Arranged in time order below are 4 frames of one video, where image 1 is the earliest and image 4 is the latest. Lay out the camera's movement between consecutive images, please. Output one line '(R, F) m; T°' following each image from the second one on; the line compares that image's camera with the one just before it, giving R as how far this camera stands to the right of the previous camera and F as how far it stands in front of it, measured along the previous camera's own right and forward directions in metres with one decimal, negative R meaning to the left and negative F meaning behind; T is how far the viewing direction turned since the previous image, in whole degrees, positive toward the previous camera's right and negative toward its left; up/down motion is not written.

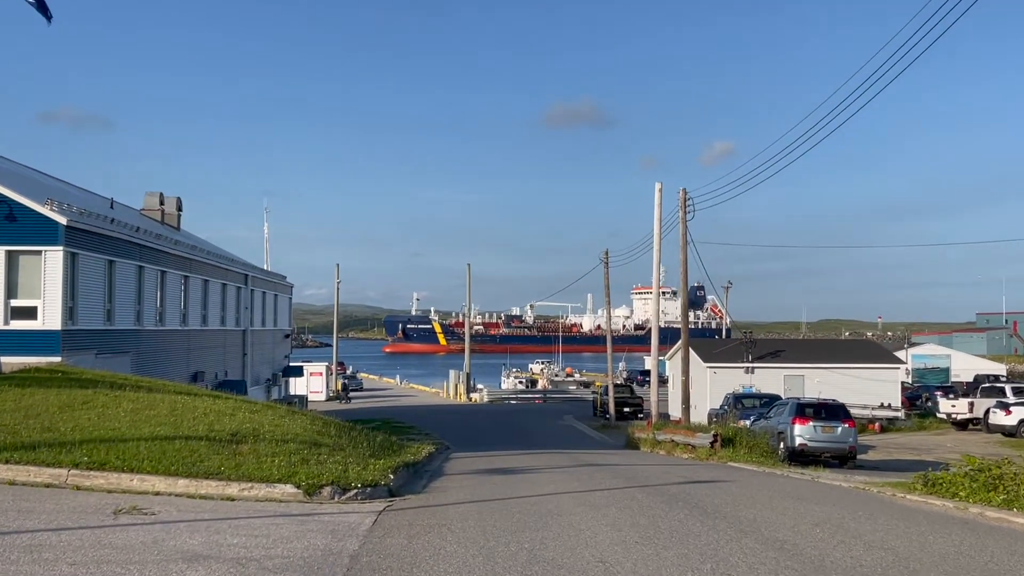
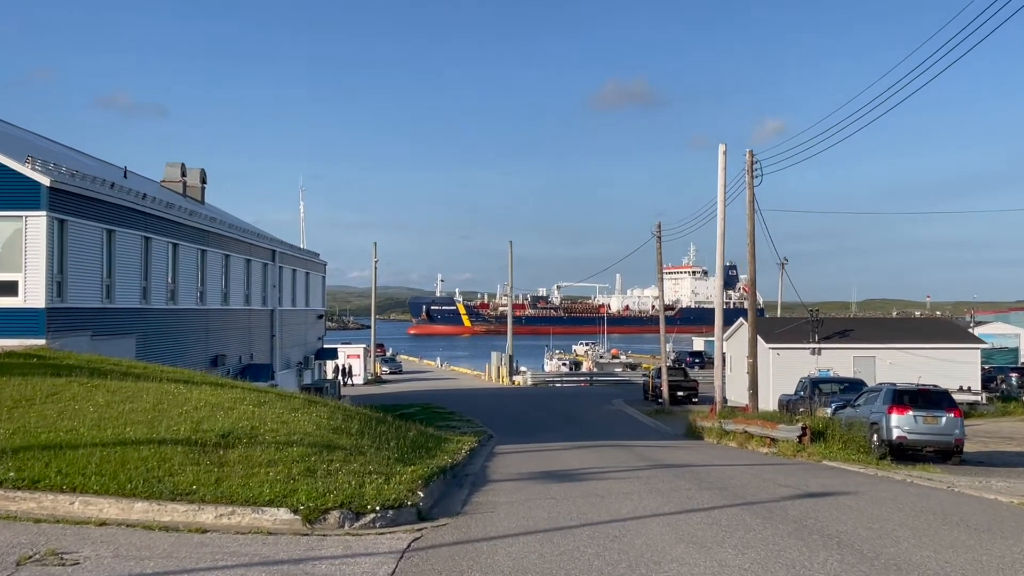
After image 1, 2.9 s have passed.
(-0.3, +3.1) m; -2°
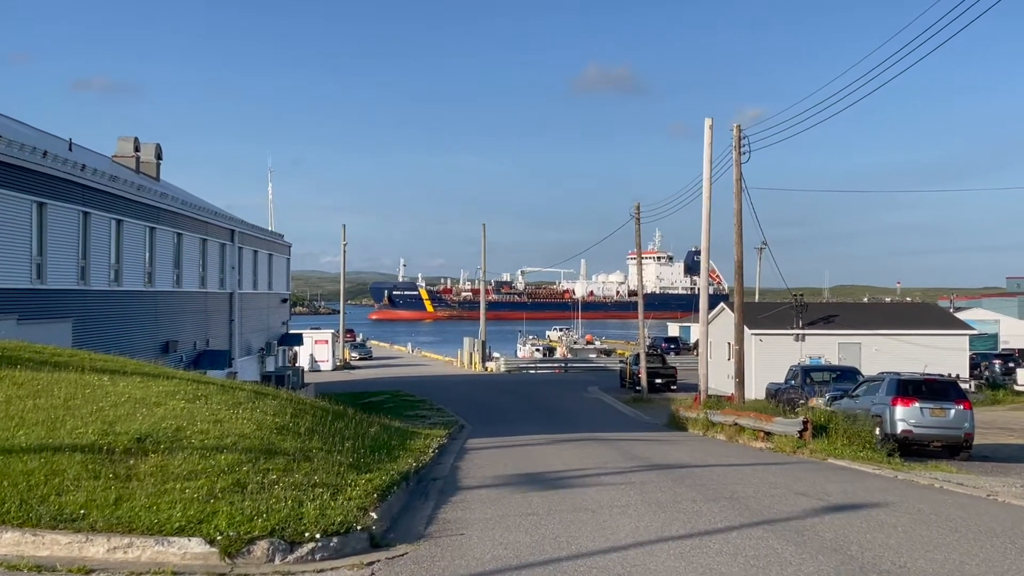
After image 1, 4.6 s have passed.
(0.0, +1.8) m; +2°
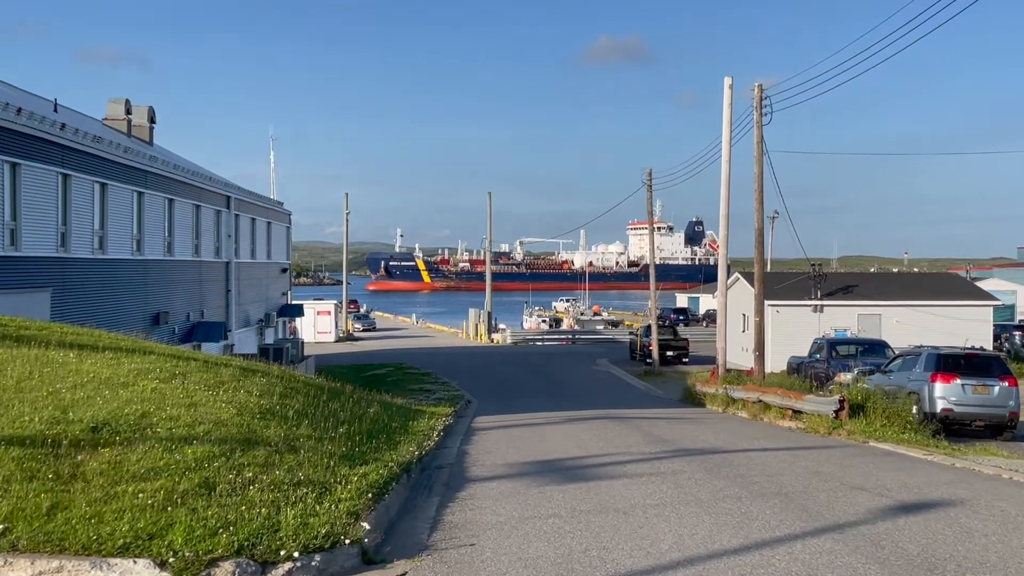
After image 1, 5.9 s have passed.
(-0.1, +1.4) m; 0°
